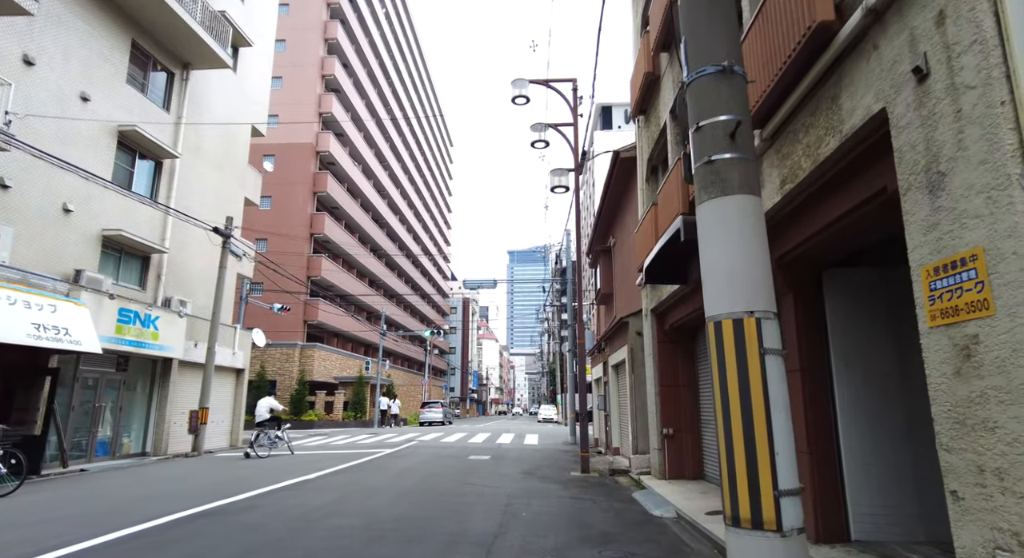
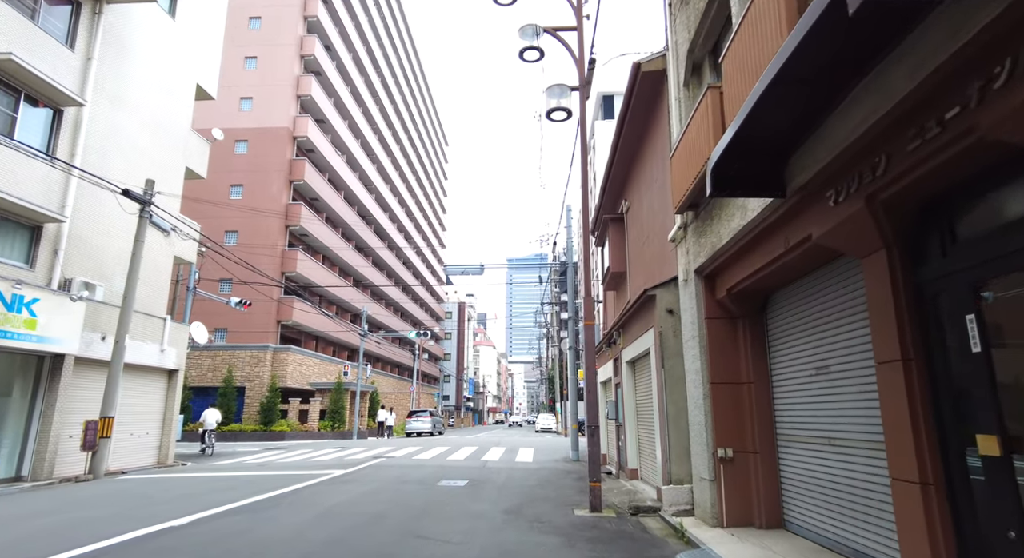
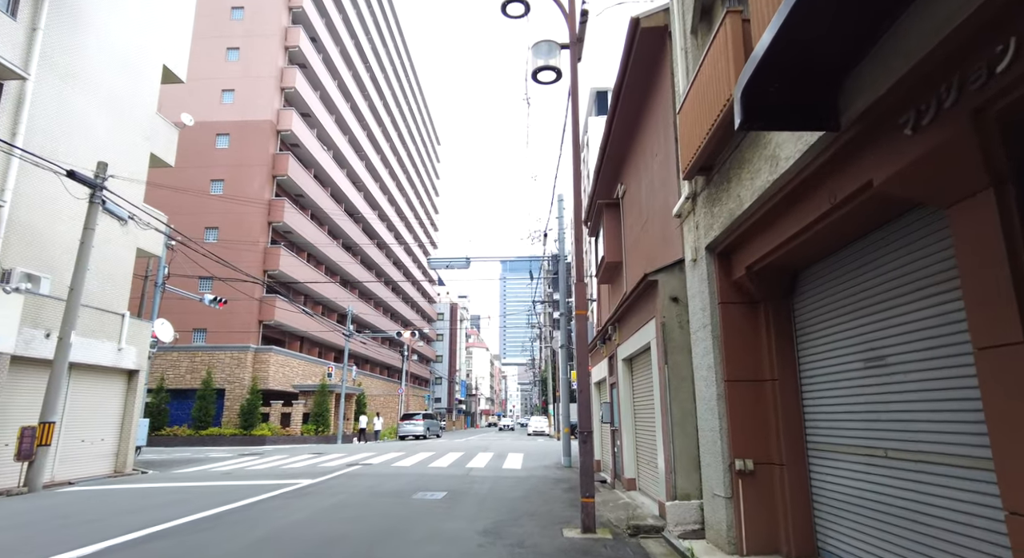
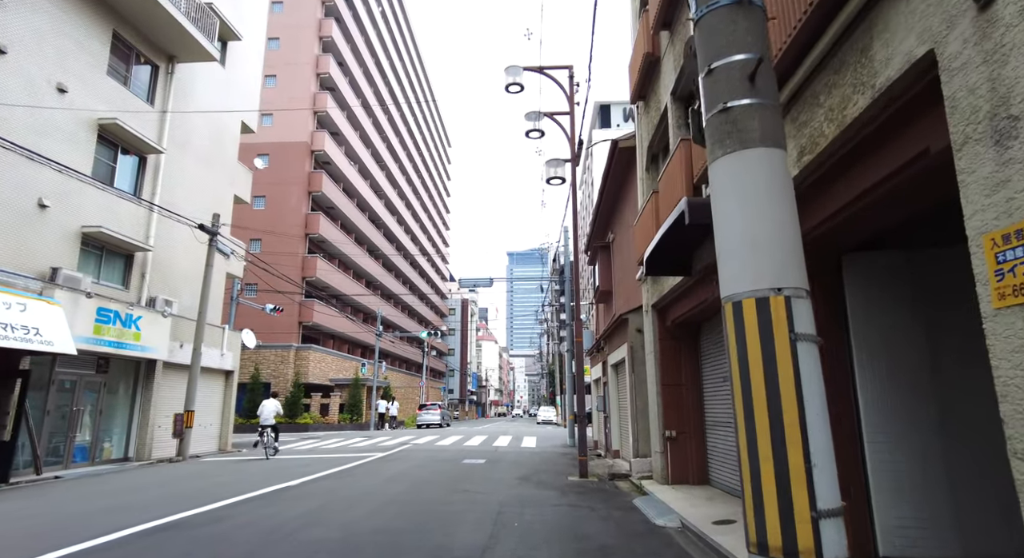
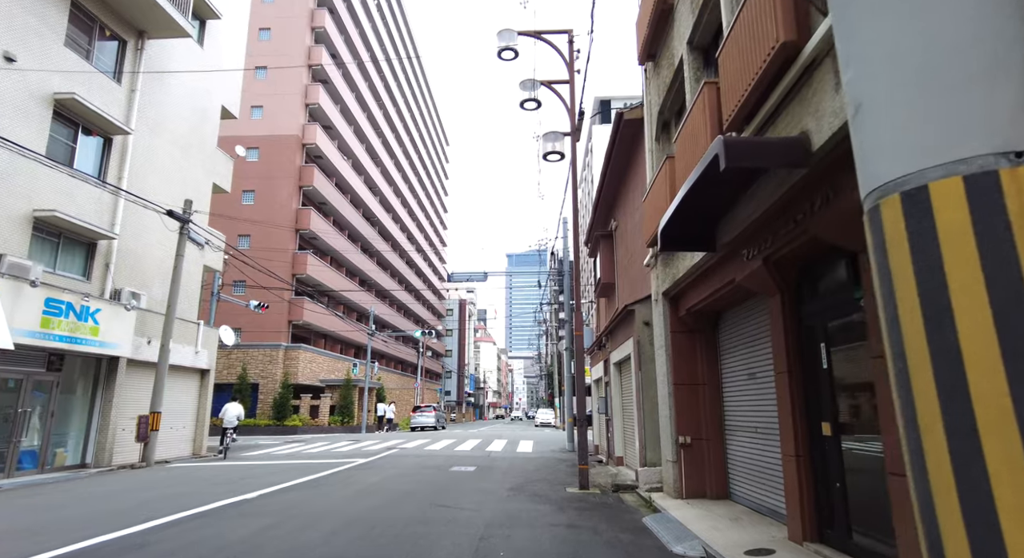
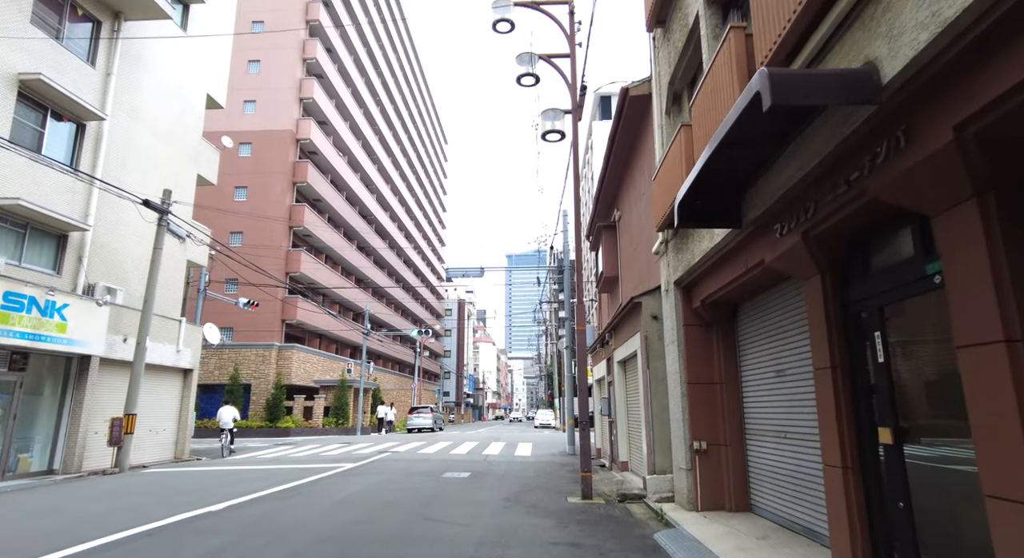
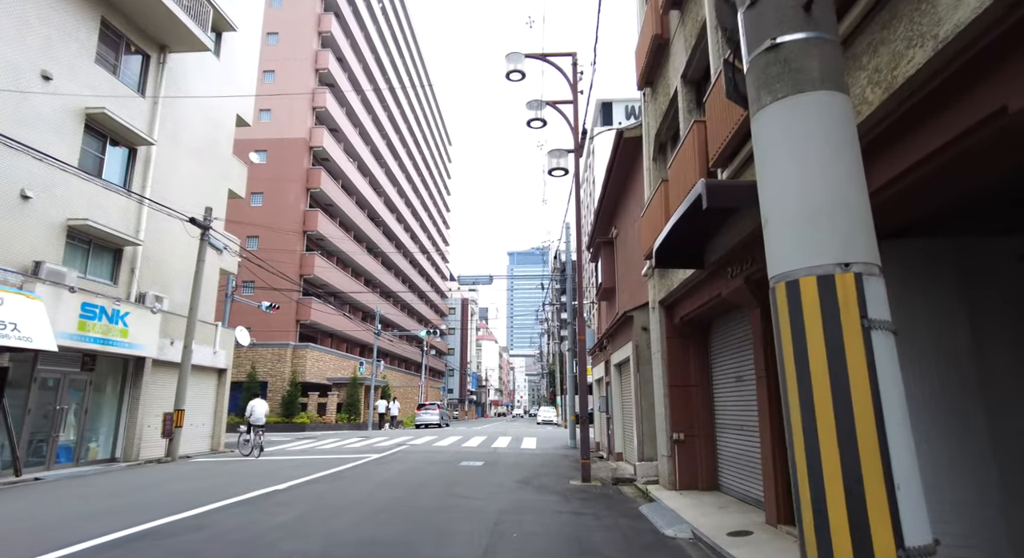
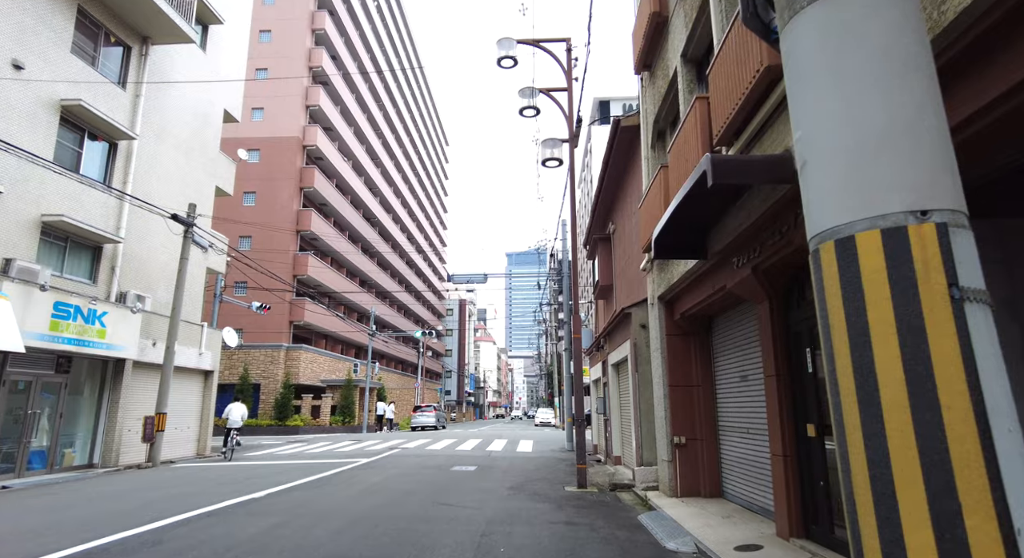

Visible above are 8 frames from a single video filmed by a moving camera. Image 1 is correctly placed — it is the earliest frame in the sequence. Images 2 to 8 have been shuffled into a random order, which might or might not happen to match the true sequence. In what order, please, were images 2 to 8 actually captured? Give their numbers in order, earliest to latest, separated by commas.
4, 7, 8, 5, 6, 2, 3
